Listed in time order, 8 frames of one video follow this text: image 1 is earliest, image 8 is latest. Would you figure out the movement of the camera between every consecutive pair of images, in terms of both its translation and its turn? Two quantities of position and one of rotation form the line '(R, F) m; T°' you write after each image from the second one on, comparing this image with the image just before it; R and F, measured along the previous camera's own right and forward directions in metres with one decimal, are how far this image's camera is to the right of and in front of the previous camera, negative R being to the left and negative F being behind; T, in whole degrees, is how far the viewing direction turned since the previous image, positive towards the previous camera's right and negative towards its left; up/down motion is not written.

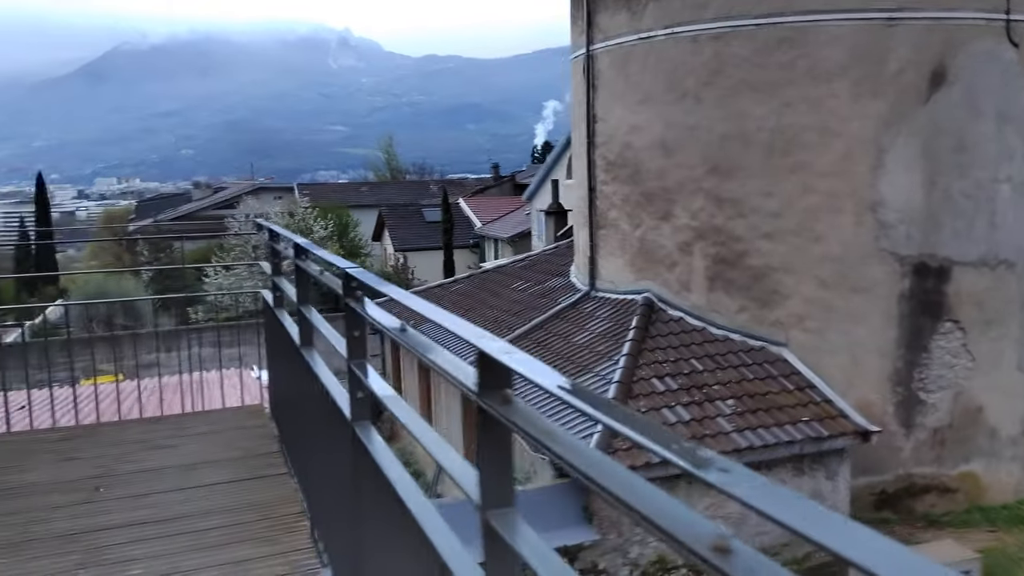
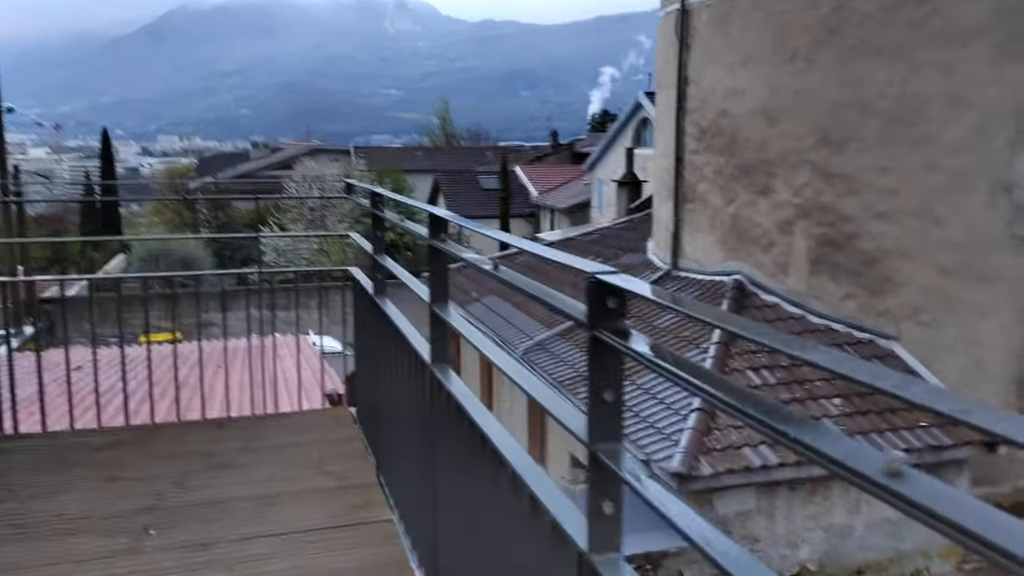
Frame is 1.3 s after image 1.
(-0.3, +0.6) m; -3°
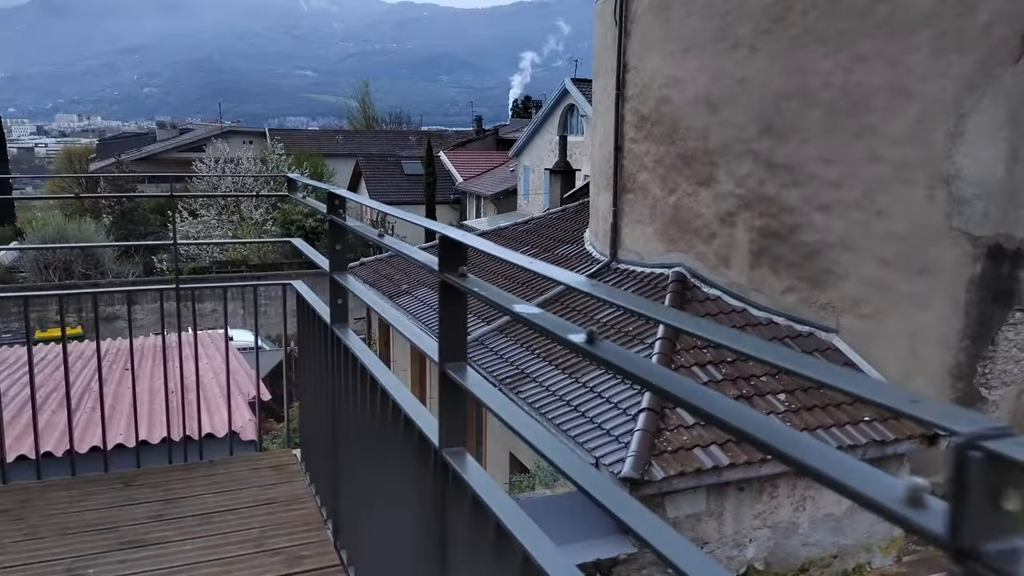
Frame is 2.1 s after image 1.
(-0.1, +0.3) m; +5°
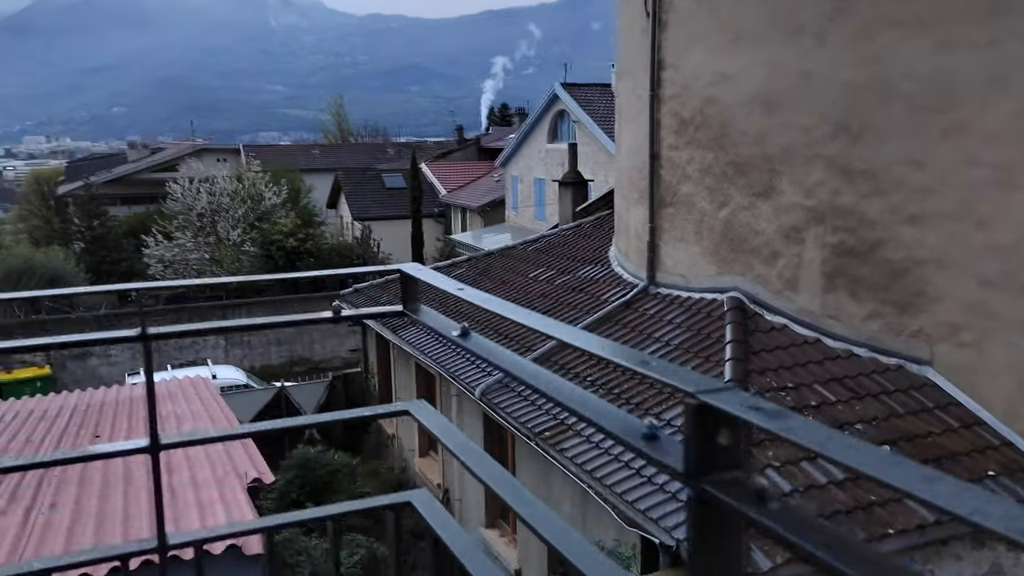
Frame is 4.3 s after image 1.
(-0.4, +1.0) m; +2°
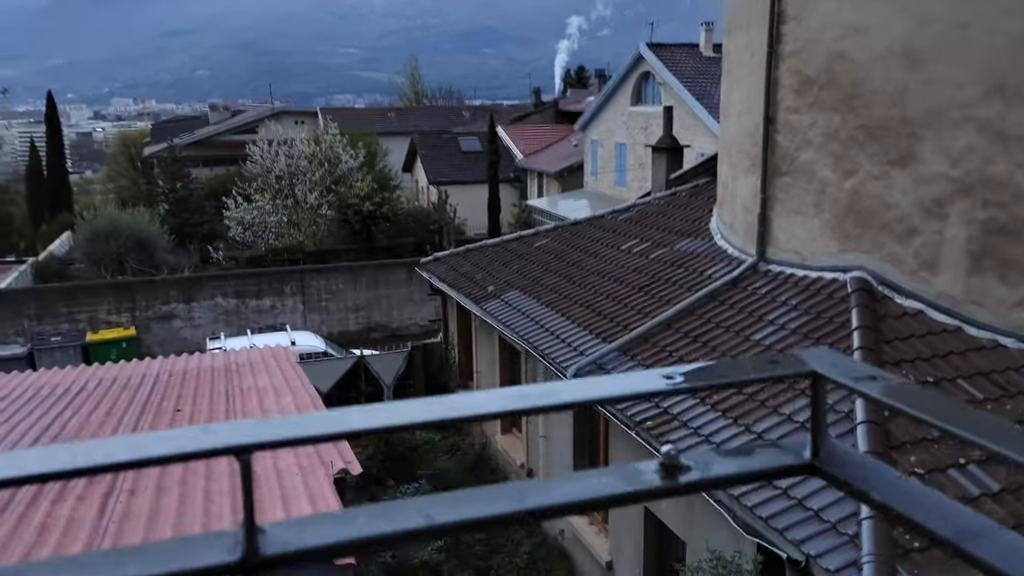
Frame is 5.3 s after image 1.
(-0.2, +0.5) m; -5°
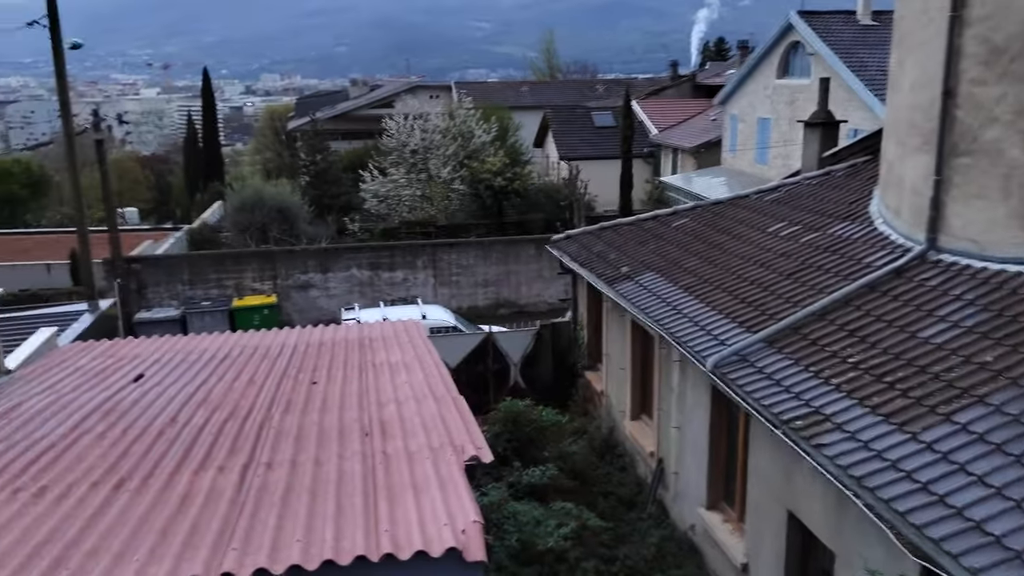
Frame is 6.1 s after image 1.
(-0.1, +0.2) m; -9°
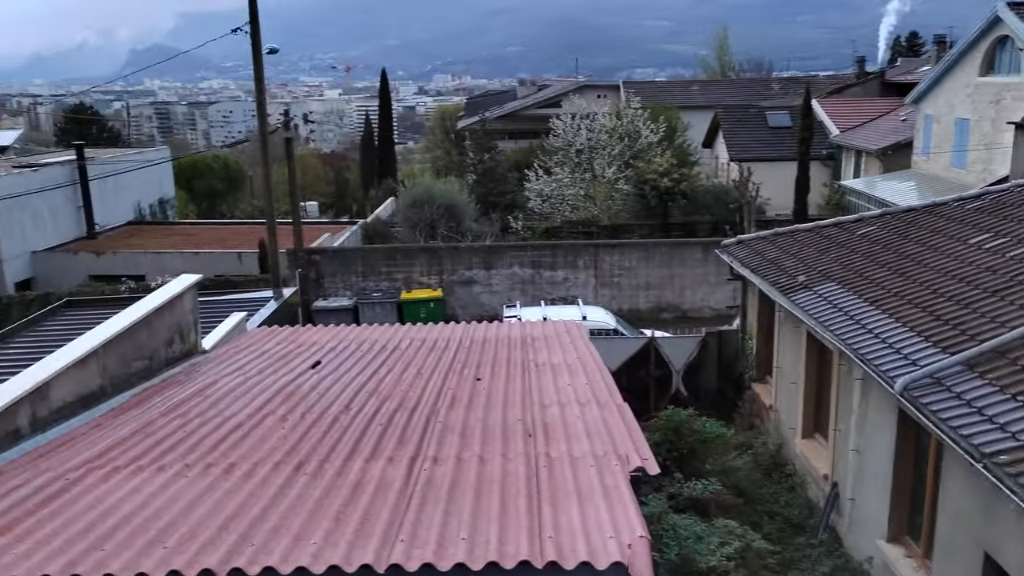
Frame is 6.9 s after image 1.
(-0.1, +0.1) m; -11°
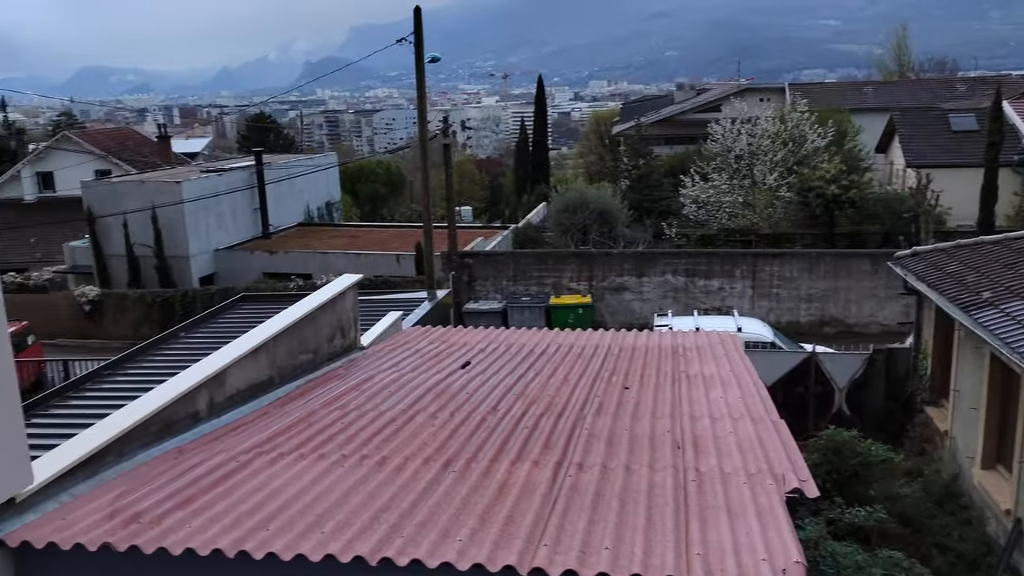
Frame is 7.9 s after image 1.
(0.0, 0.0) m; -10°
